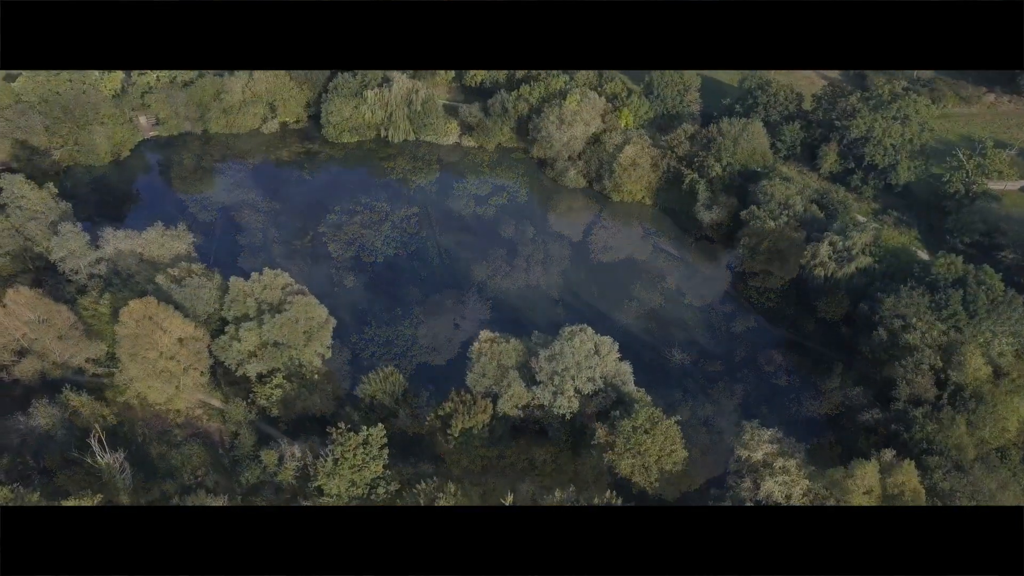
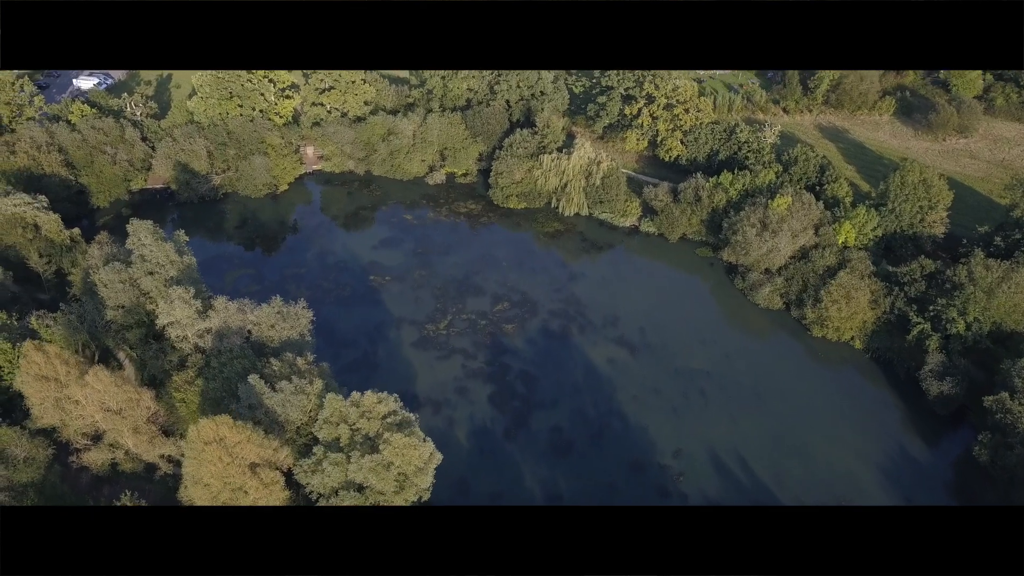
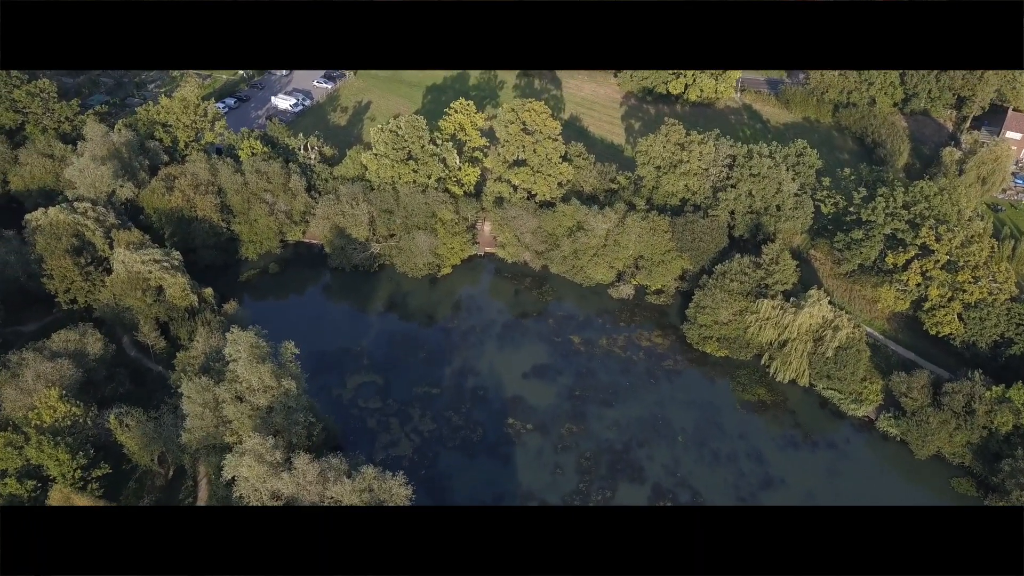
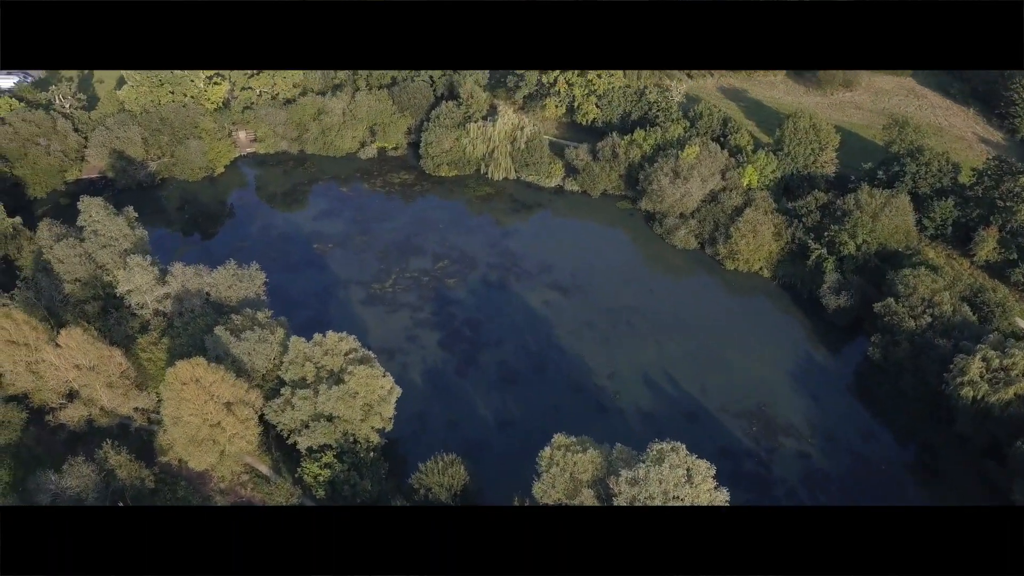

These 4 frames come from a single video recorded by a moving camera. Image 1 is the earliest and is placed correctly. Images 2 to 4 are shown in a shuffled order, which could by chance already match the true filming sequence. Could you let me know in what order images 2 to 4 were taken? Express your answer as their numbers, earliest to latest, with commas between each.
4, 2, 3
